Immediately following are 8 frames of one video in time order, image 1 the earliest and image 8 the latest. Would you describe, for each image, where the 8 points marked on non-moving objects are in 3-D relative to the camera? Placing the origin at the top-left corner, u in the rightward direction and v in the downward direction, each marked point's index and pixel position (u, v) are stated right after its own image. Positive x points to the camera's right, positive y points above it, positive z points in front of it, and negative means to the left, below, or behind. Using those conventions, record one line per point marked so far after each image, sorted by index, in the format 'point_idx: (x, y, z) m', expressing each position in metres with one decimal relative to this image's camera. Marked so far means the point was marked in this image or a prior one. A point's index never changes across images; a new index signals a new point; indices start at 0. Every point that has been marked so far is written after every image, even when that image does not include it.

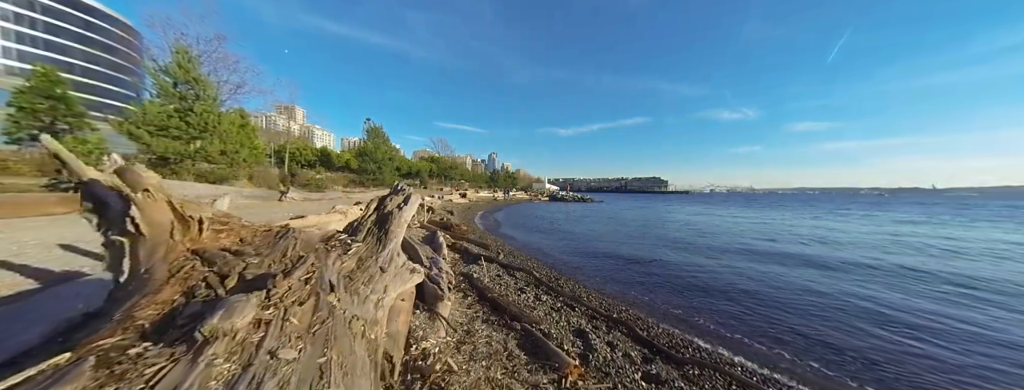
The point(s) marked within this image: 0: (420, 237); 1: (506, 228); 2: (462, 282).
0: (-3.8, -1.8, +9.8) m
1: (-1.1, -2.7, +17.7) m
2: (-1.2, -2.0, +5.5) m
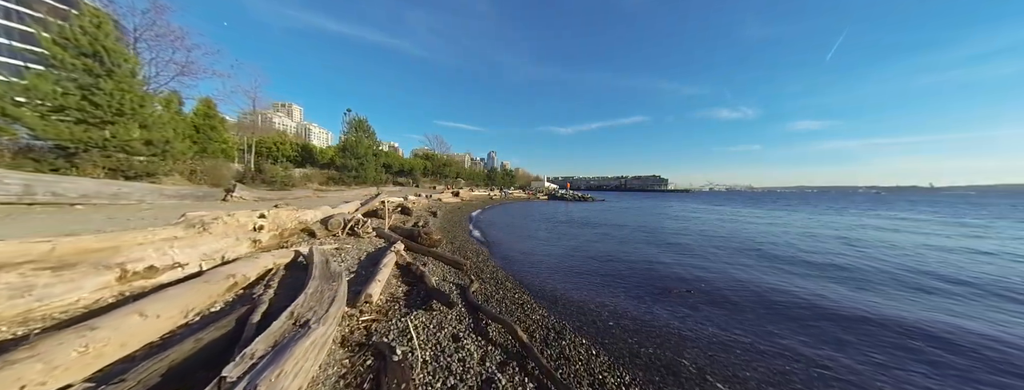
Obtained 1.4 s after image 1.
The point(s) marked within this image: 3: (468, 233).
0: (-4.3, -1.8, +6.9) m
1: (-1.7, -2.6, +14.8) m
2: (-1.7, -2.0, +2.6) m
3: (-2.9, -2.5, +14.2) m
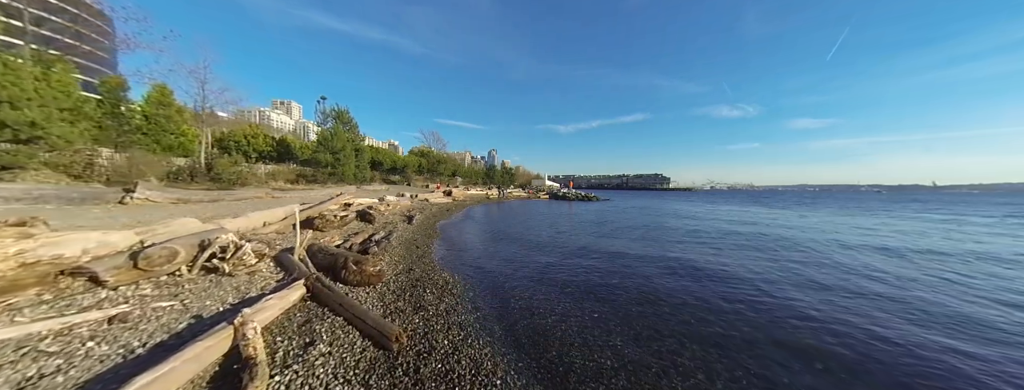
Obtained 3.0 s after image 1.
0: (-4.7, -1.9, +3.1) m
1: (-2.0, -2.7, +11.0) m
2: (-2.0, -2.2, -1.1) m
3: (-3.2, -2.5, +10.4) m
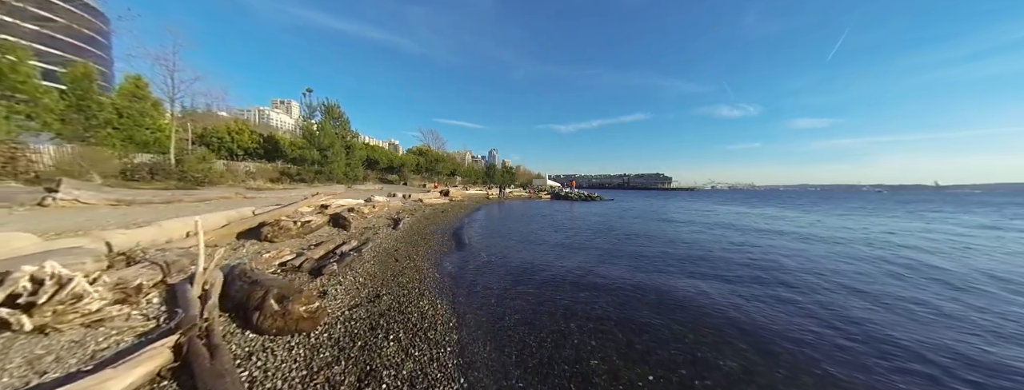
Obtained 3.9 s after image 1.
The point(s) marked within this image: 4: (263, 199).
0: (-4.7, -1.9, +1.2) m
1: (-2.0, -2.7, +9.1) m
2: (-2.0, -2.2, -3.1) m
3: (-3.2, -2.6, +8.4) m
4: (-16.6, -0.3, +15.7) m
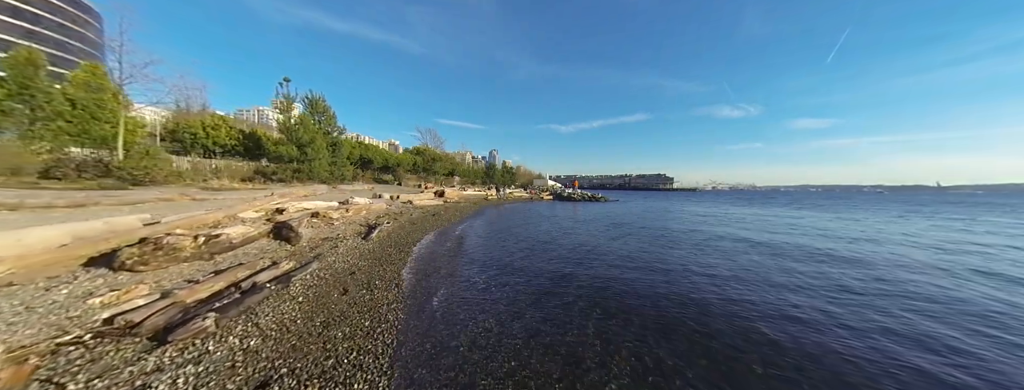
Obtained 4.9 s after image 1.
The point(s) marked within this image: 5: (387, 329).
0: (-4.7, -2.0, -1.5) m
1: (-2.0, -2.7, +6.4) m
2: (-2.0, -2.2, -5.8) m
3: (-3.2, -2.6, +5.8) m
4: (-16.5, -0.3, +13.0) m
5: (-2.5, -2.7, +4.8) m
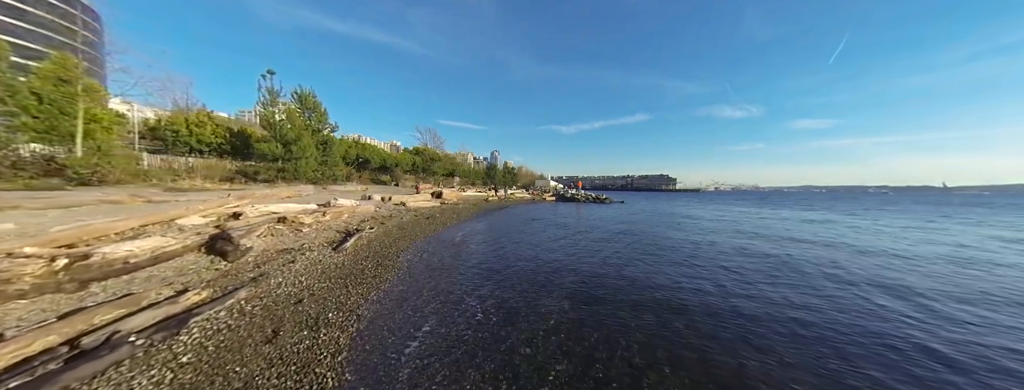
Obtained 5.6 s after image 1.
0: (-4.7, -2.0, -3.3) m
1: (-2.0, -2.8, +4.6) m
2: (-2.0, -2.2, -7.6) m
3: (-3.1, -2.6, +4.0) m
4: (-16.5, -0.4, +11.3) m
5: (-2.5, -2.7, +3.0) m
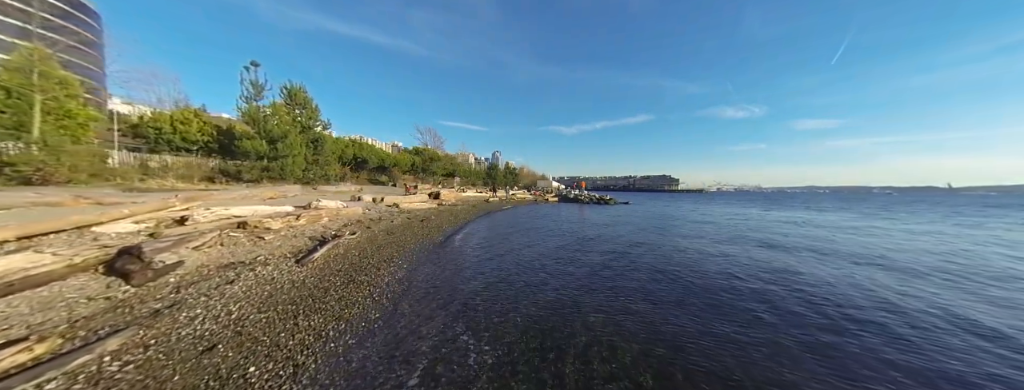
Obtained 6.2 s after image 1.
0: (-4.6, -1.9, -4.8) m
1: (-1.9, -2.8, +3.0) m
2: (-2.0, -2.2, -9.2) m
3: (-3.1, -2.6, +2.4) m
4: (-16.4, -0.4, +9.8) m
5: (-2.5, -2.7, +1.4) m
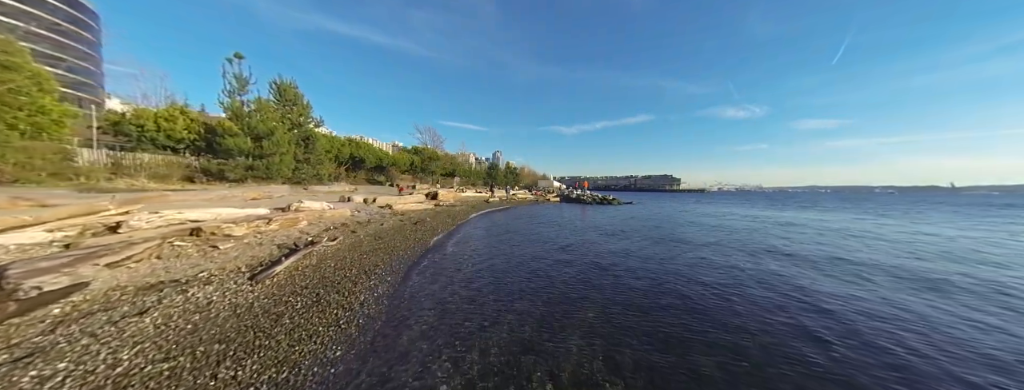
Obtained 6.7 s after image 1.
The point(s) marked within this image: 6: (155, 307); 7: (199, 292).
0: (-4.6, -2.0, -6.1) m
1: (-1.9, -2.8, +1.7) m
2: (-2.0, -2.2, -10.5) m
3: (-3.0, -2.7, +1.1) m
4: (-16.3, -0.5, +8.5) m
5: (-2.4, -2.7, +0.1) m
6: (-6.6, -2.0, +4.5) m
7: (-6.6, -2.0, +5.2) m
